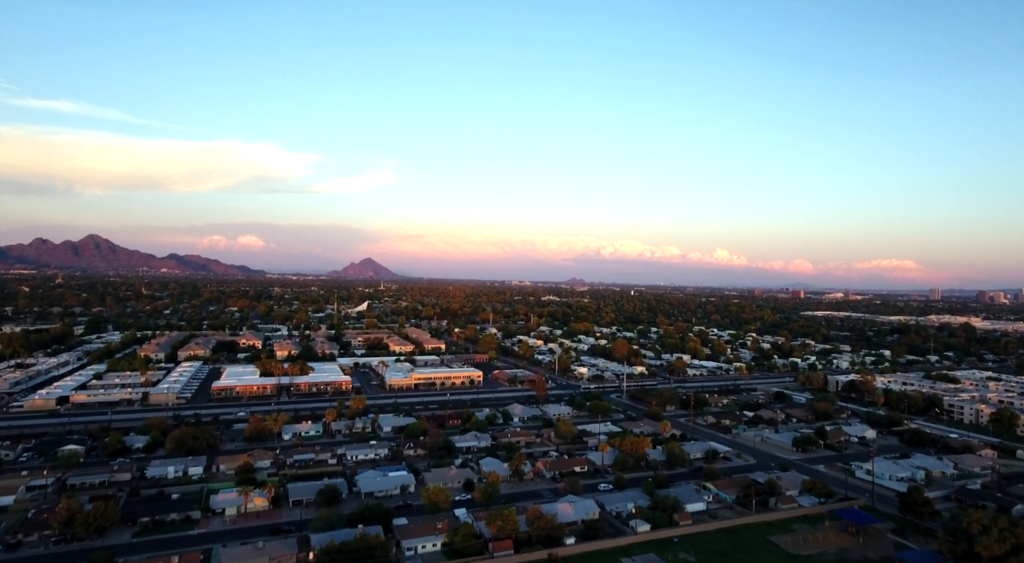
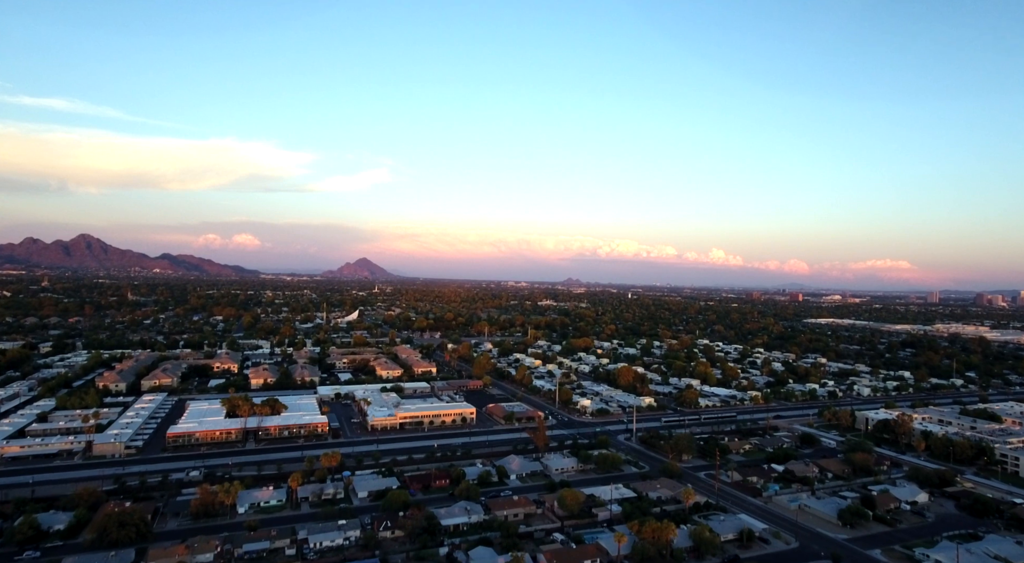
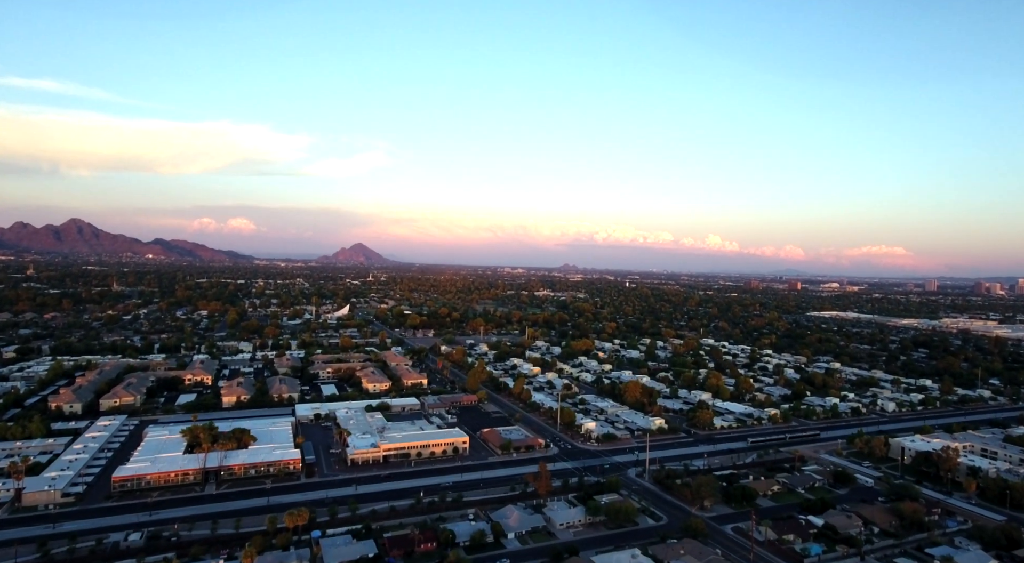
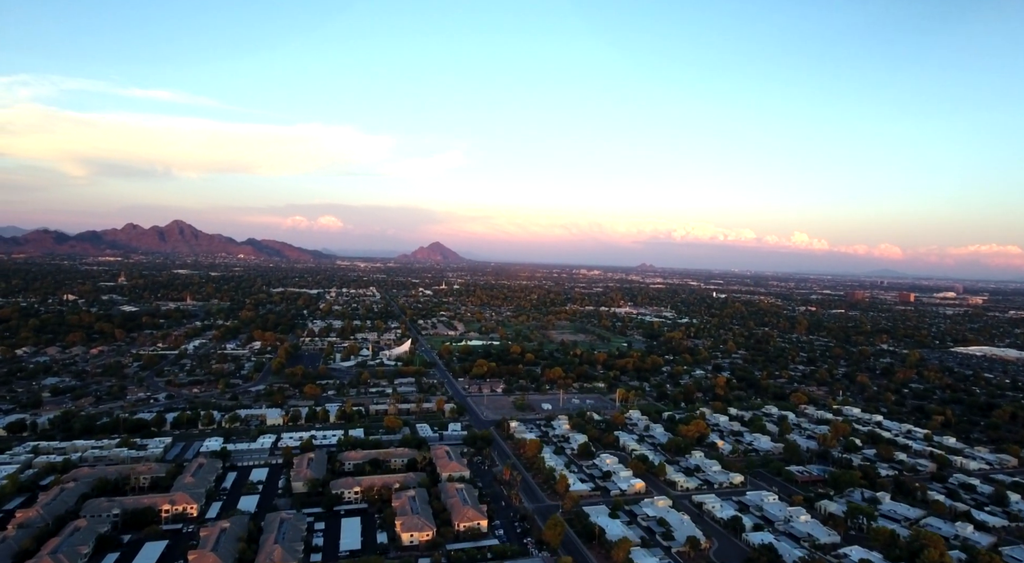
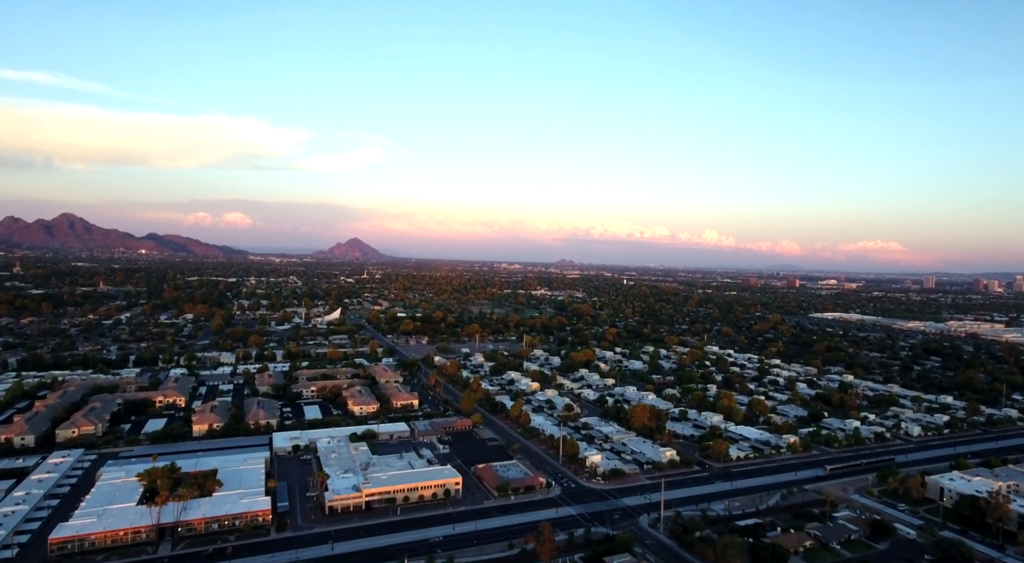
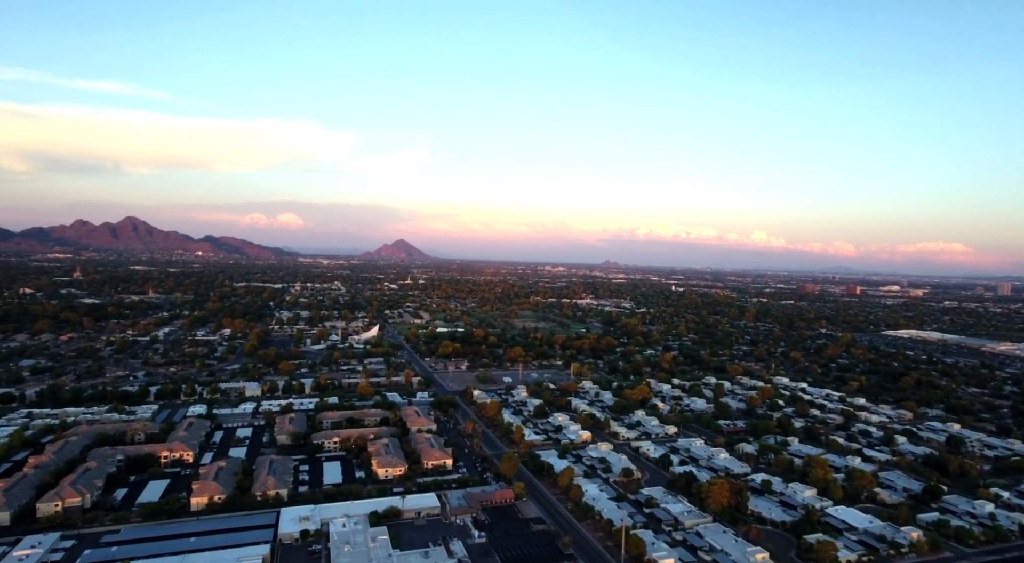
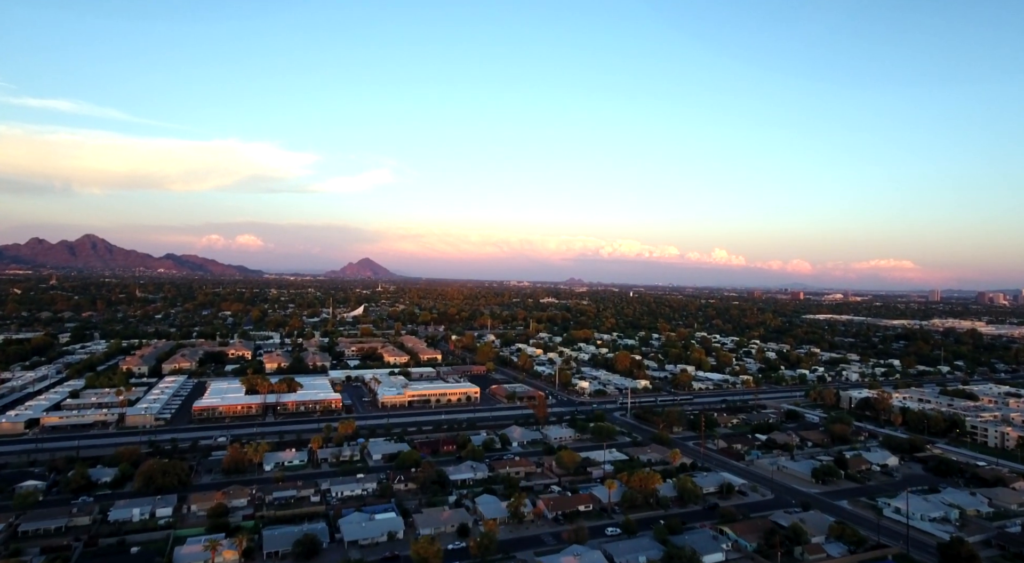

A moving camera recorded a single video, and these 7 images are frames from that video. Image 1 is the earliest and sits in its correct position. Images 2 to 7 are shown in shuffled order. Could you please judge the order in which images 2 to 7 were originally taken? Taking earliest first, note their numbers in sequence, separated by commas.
7, 2, 3, 5, 6, 4
